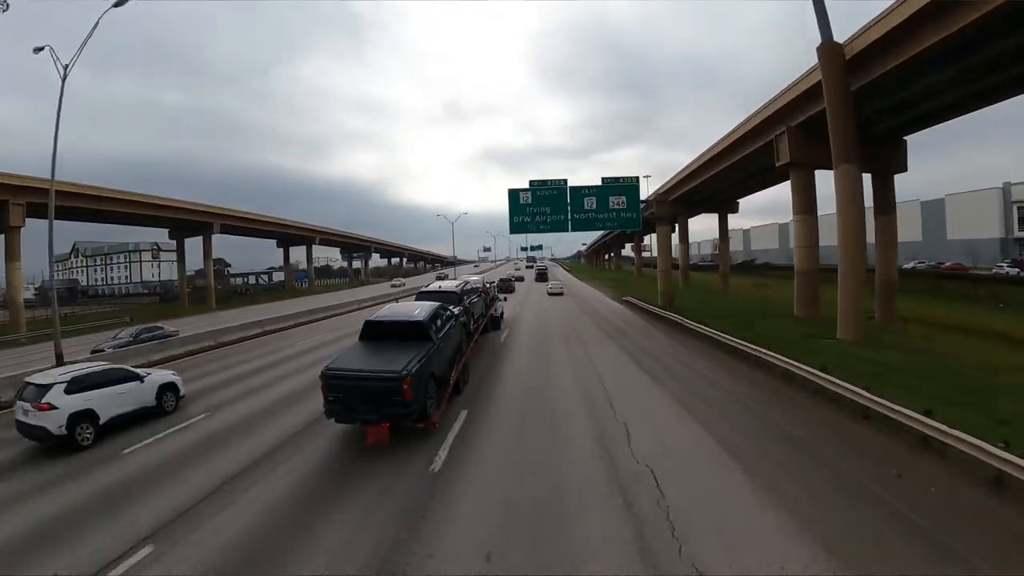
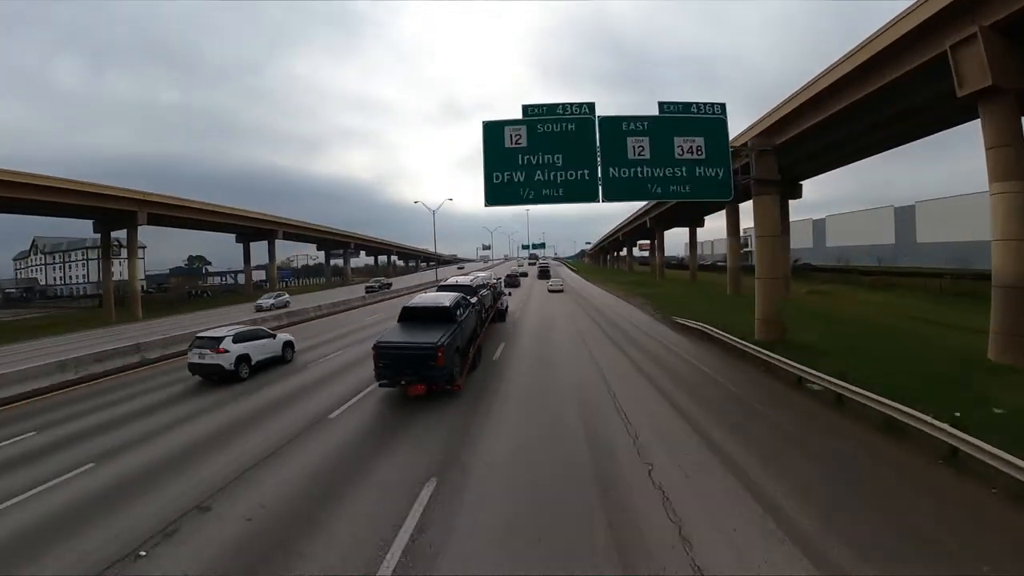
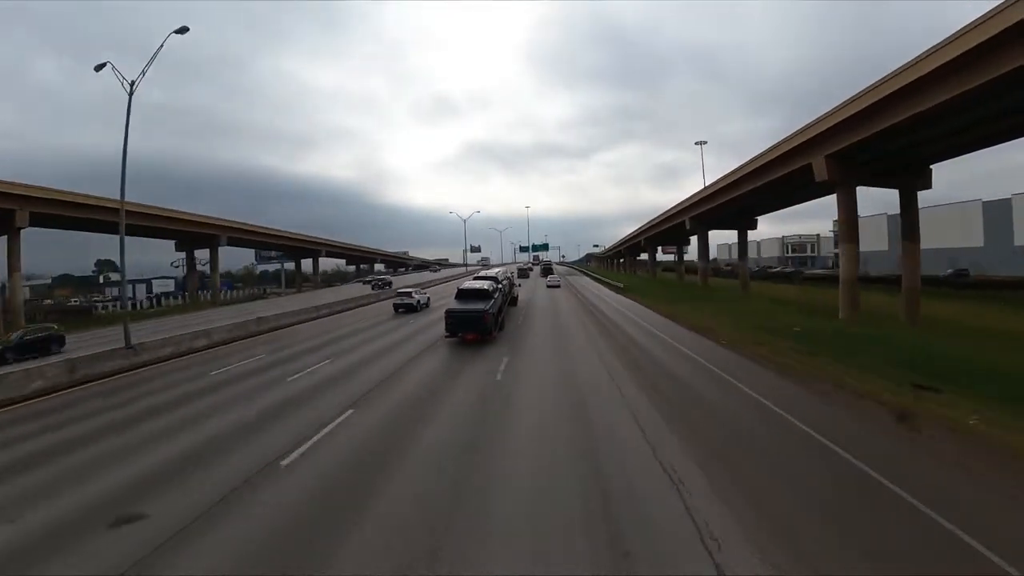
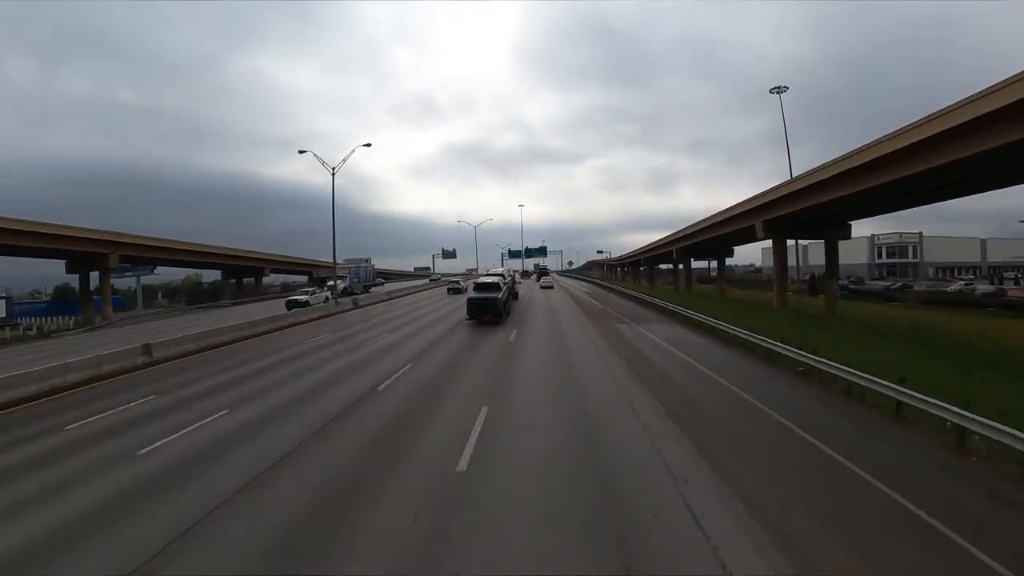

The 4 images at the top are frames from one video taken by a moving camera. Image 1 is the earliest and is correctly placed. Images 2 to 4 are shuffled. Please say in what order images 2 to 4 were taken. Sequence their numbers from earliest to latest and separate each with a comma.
2, 3, 4
